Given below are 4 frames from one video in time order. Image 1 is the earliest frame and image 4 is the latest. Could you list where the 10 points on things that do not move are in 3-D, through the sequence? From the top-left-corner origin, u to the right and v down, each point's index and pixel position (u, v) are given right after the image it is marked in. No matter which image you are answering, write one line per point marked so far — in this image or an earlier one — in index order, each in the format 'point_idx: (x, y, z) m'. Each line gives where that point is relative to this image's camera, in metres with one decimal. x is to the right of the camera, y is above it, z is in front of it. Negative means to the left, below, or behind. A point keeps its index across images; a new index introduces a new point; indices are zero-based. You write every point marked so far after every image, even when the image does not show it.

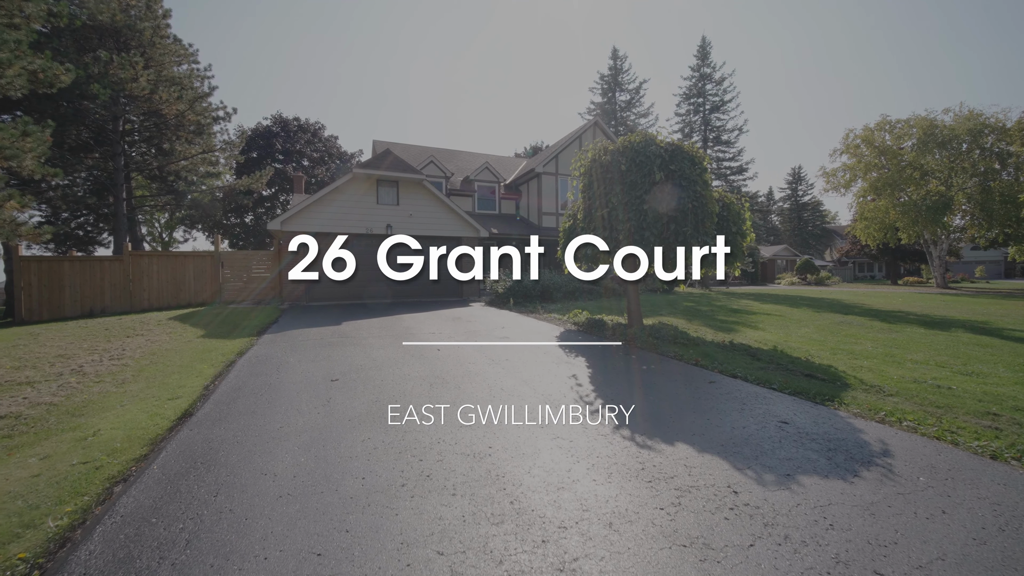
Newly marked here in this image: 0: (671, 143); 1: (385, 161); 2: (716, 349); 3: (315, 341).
0: (+3.1, +2.7, +8.0) m
1: (-5.1, +5.3, +17.4) m
2: (+3.5, -1.1, +7.2) m
3: (-3.7, -1.0, +7.9) m
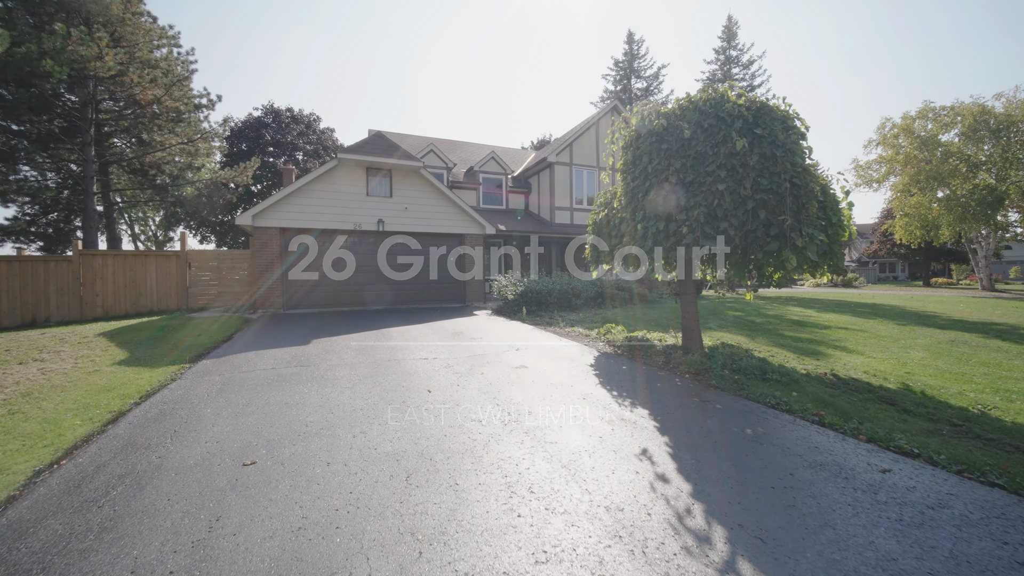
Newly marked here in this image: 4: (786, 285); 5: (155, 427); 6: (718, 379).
0: (+3.3, +2.6, +5.8) m
1: (-4.8, +5.2, +15.3) m
2: (+3.8, -1.2, +5.0) m
3: (-3.4, -1.2, +5.8) m
4: (+3.9, 0.0, +6.0) m
5: (-3.4, -1.3, +4.0) m
6: (+2.7, -1.2, +5.4) m
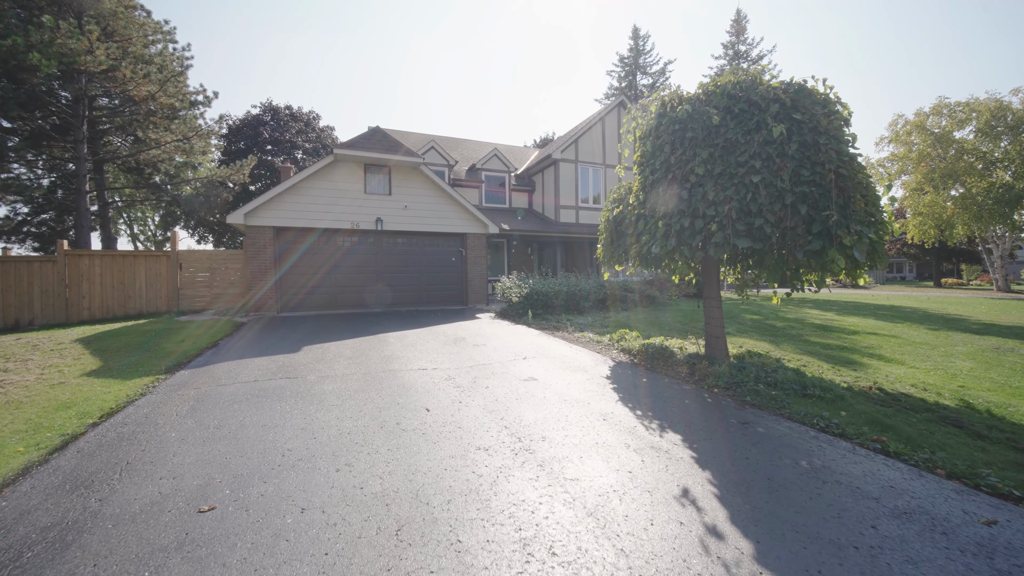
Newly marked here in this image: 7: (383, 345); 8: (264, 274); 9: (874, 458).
0: (+3.4, +2.5, +5.2) m
1: (-4.6, +5.1, +14.8) m
2: (+3.9, -1.3, +4.4) m
3: (-3.3, -1.2, +5.2) m
4: (+4.0, 0.0, +5.4) m
5: (-3.3, -1.4, +3.4) m
6: (+2.8, -1.2, +4.8) m
7: (-2.4, -1.1, +7.9) m
8: (-8.0, +0.5, +13.5) m
9: (+2.9, -1.4, +3.4) m
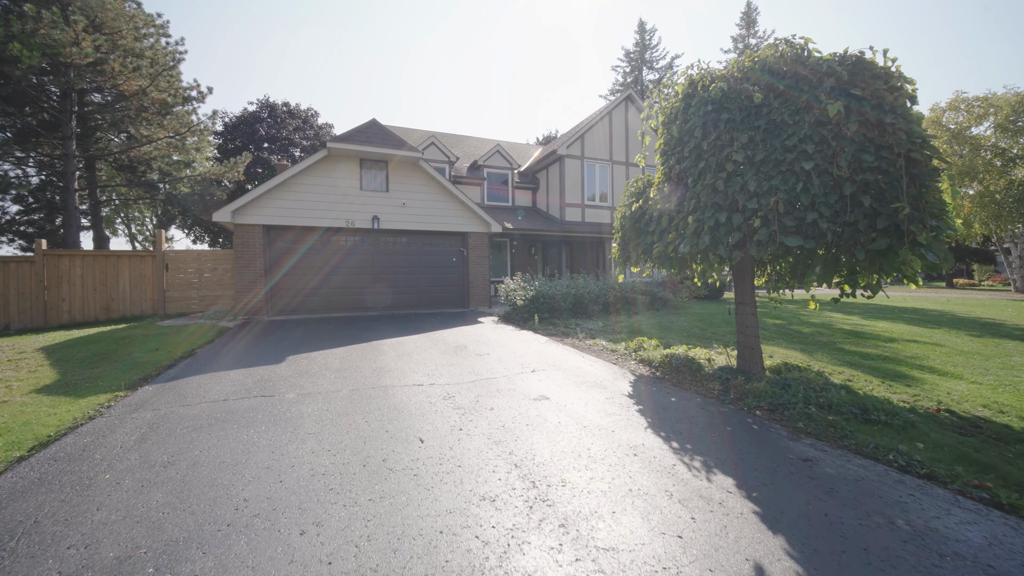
0: (+3.5, +2.5, +4.4) m
1: (-4.5, +5.0, +14.1) m
2: (+4.0, -1.4, +3.6) m
3: (-3.2, -1.3, +4.5) m
4: (+4.1, -0.1, +4.7) m
5: (-3.2, -1.4, +2.7) m
6: (+2.8, -1.3, +4.1) m
7: (-2.3, -1.2, +7.2) m
8: (-7.9, +0.5, +12.8) m
9: (+3.0, -1.4, +2.7) m
